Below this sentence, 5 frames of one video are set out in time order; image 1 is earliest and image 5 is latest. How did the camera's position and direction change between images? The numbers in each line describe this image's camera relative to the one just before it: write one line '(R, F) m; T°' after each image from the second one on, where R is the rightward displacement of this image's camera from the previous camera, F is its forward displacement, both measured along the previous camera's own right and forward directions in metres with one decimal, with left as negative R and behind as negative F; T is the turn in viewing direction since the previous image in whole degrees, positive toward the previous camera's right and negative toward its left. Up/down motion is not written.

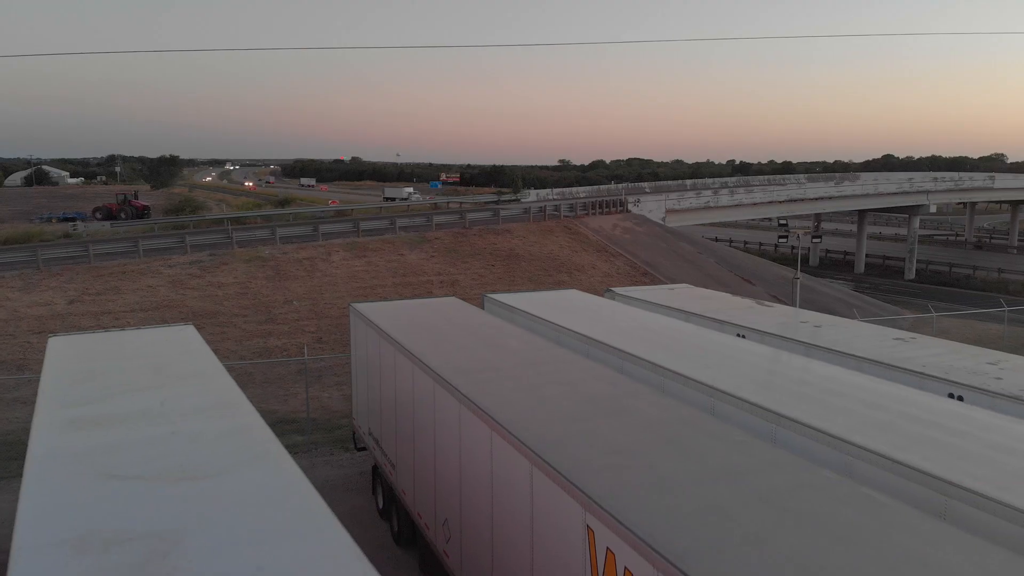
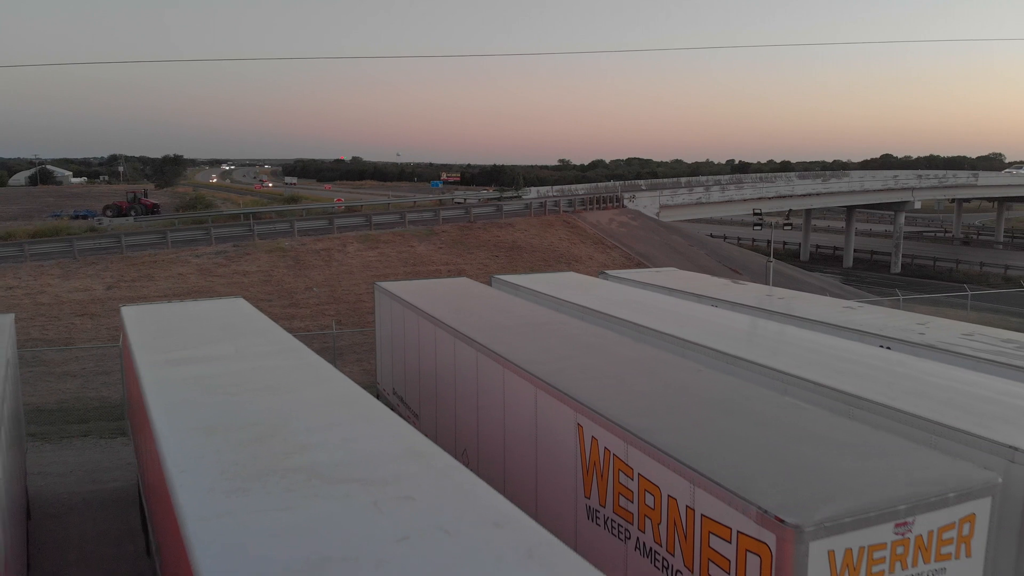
(-0.1, -1.6) m; 0°
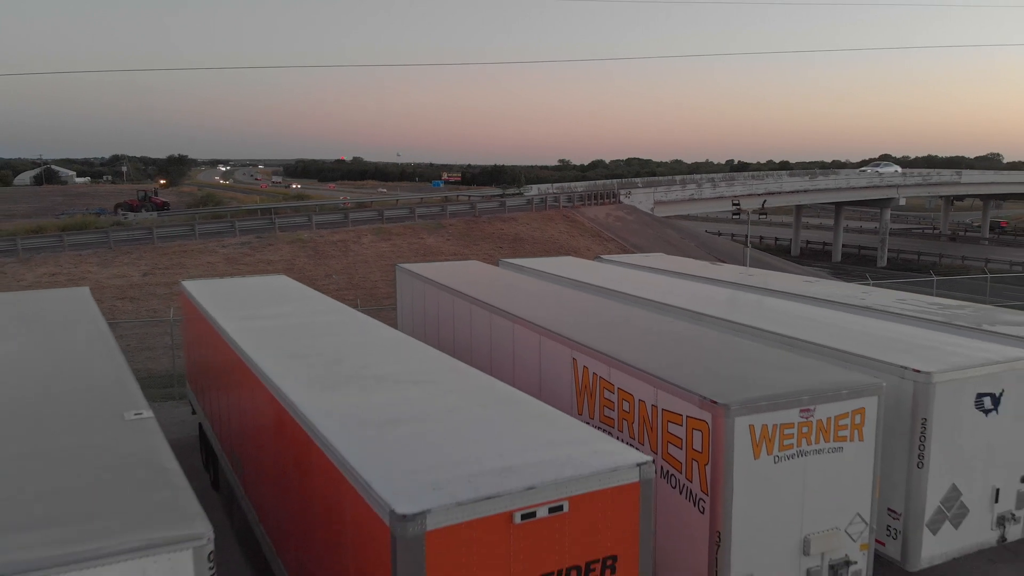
(-0.1, -1.8) m; 0°
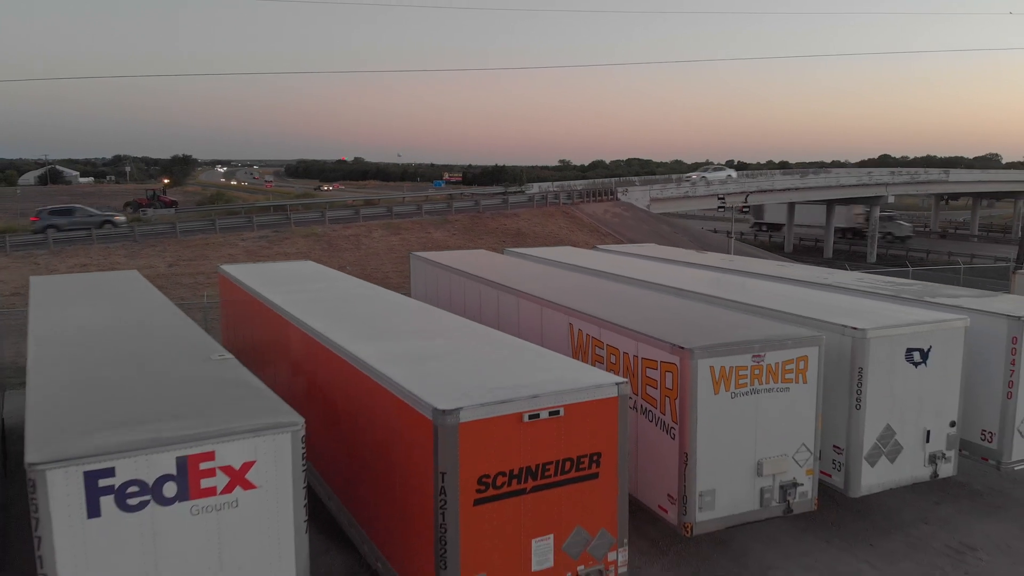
(-0.1, -1.5) m; 0°
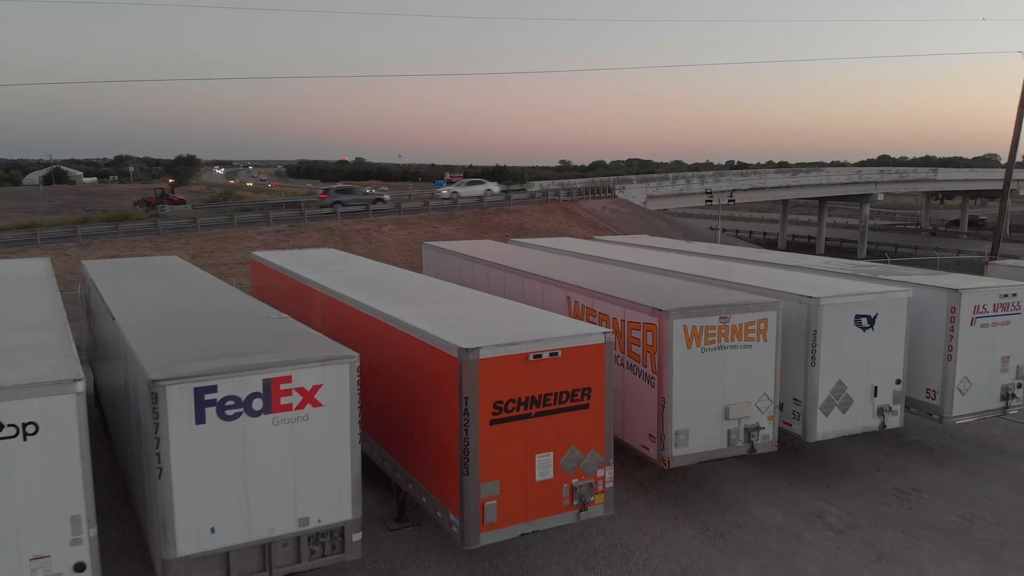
(-0.1, -1.5) m; 0°
